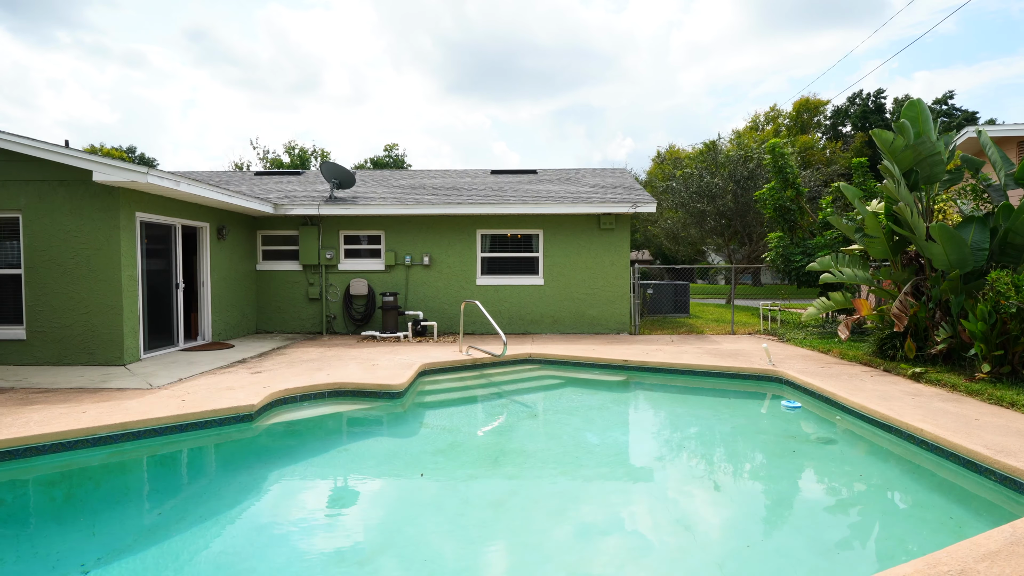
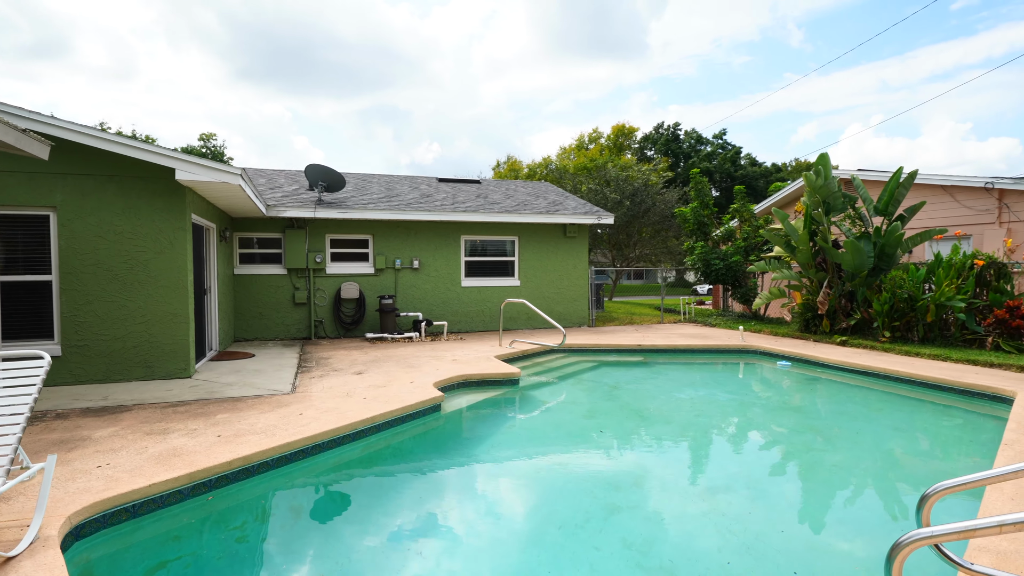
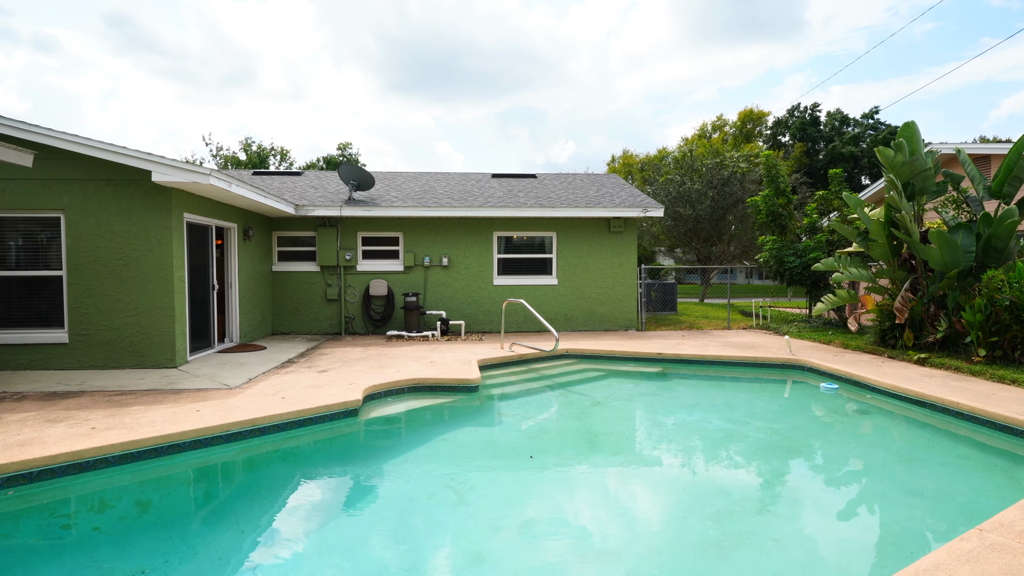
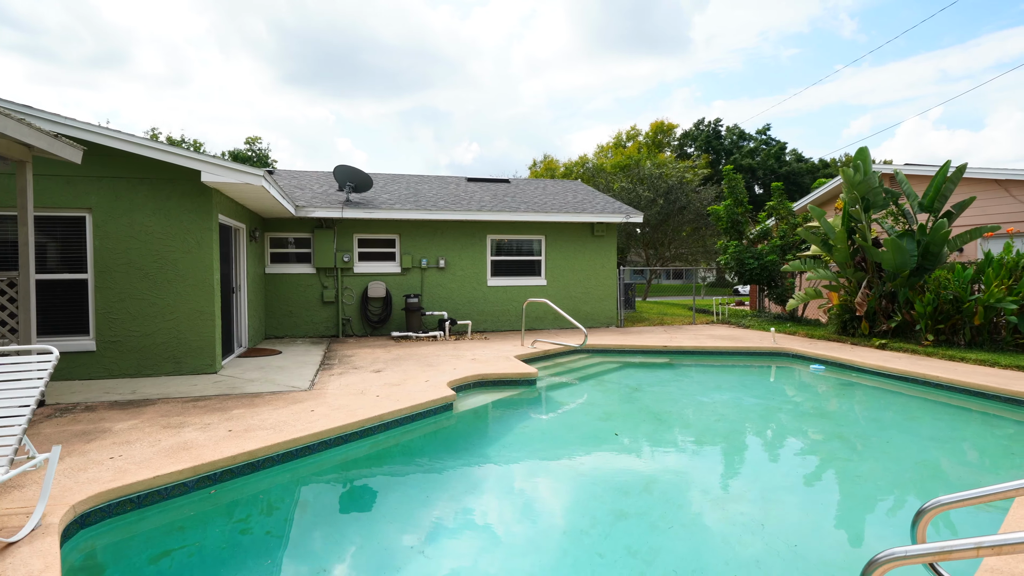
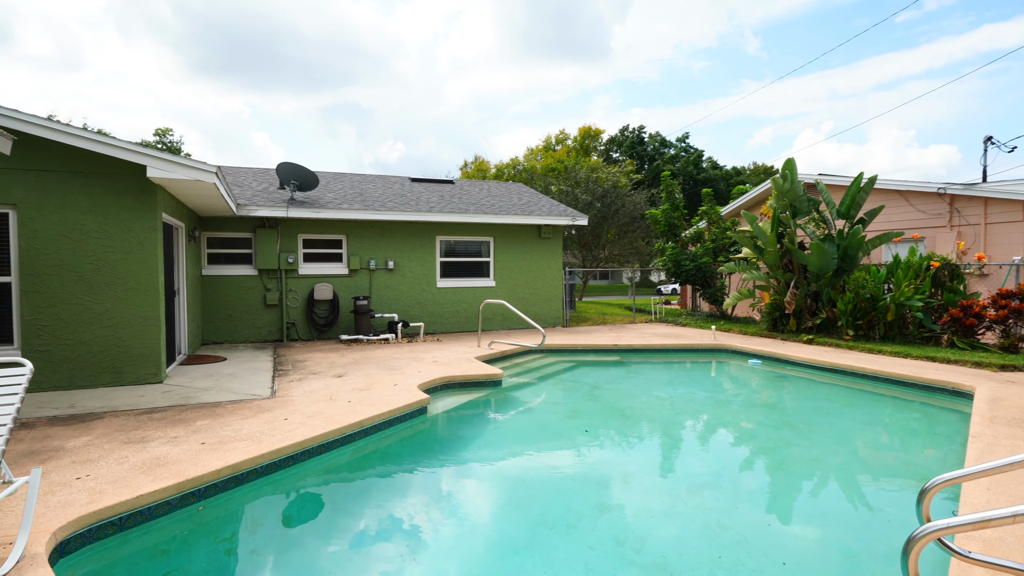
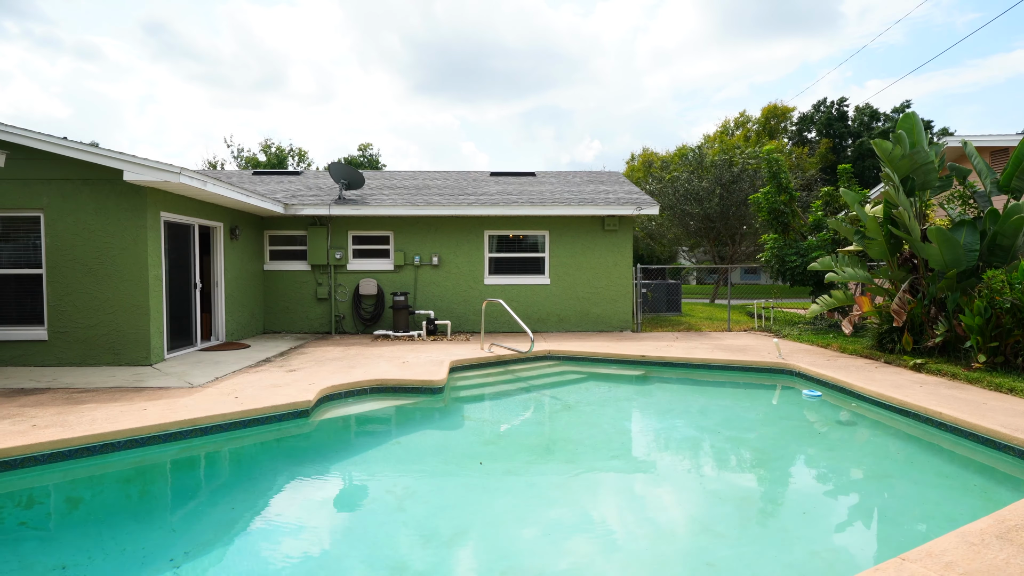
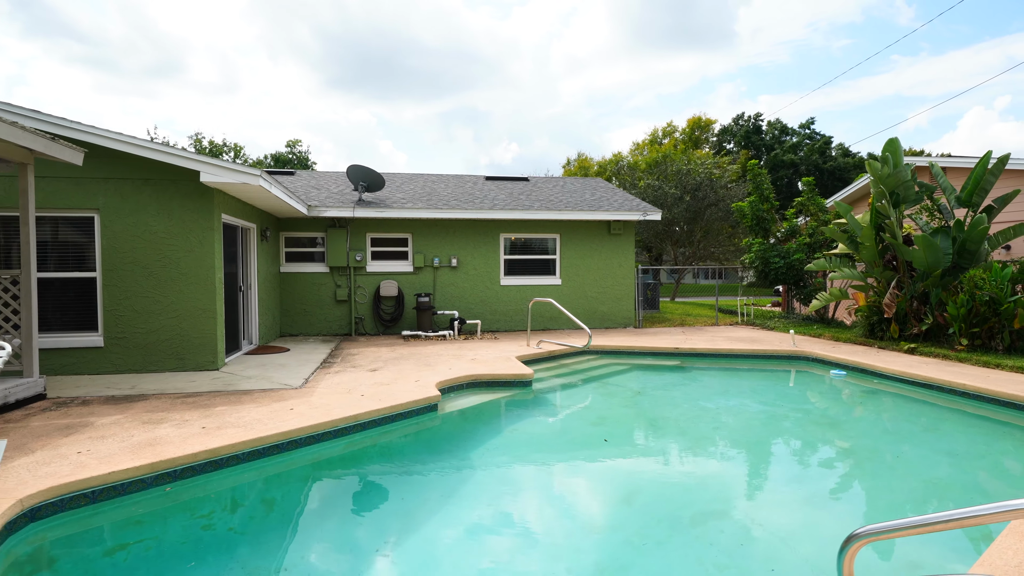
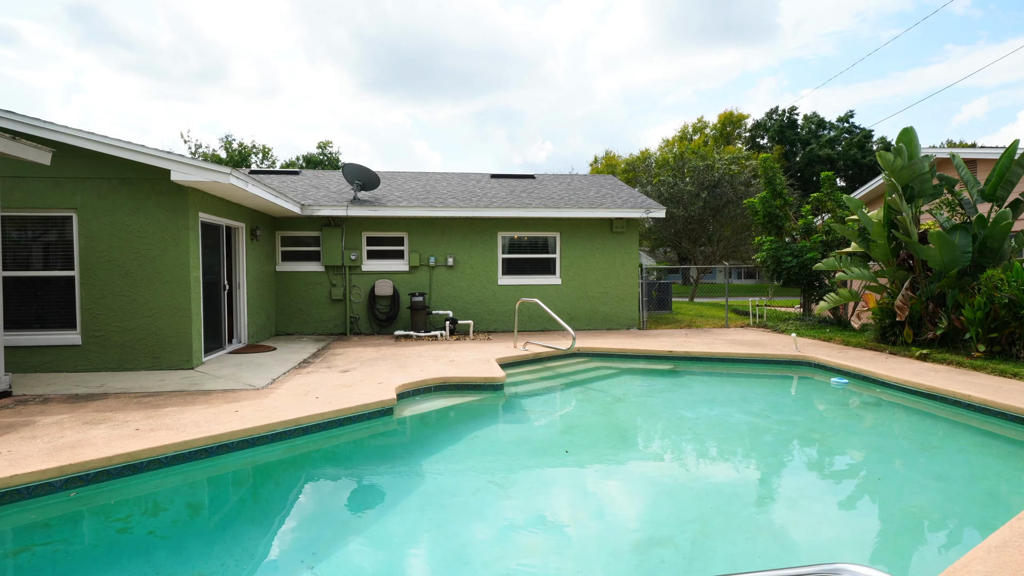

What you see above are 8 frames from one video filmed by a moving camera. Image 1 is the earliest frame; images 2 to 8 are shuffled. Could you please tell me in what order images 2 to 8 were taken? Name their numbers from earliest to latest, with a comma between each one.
6, 3, 8, 7, 4, 2, 5
